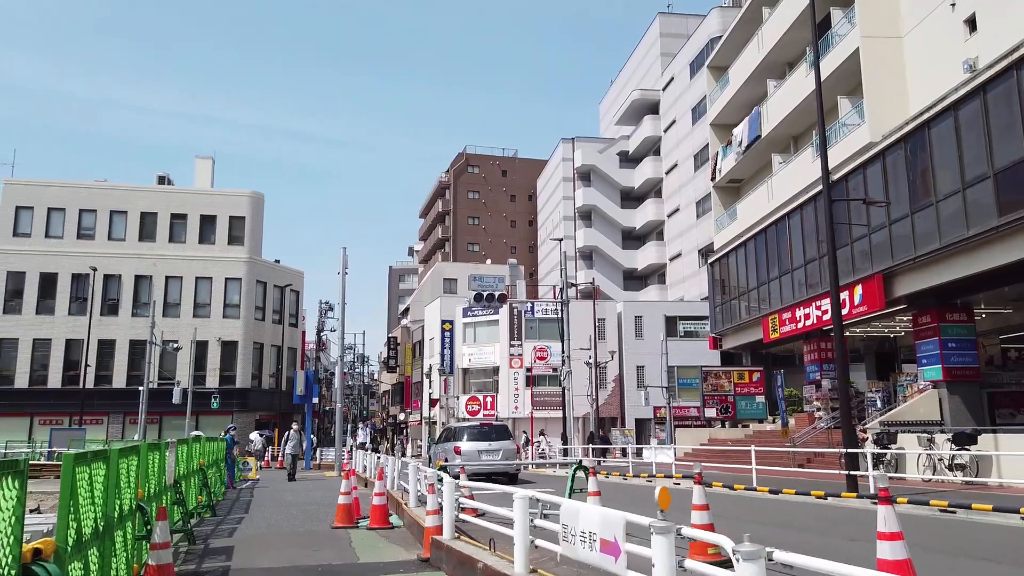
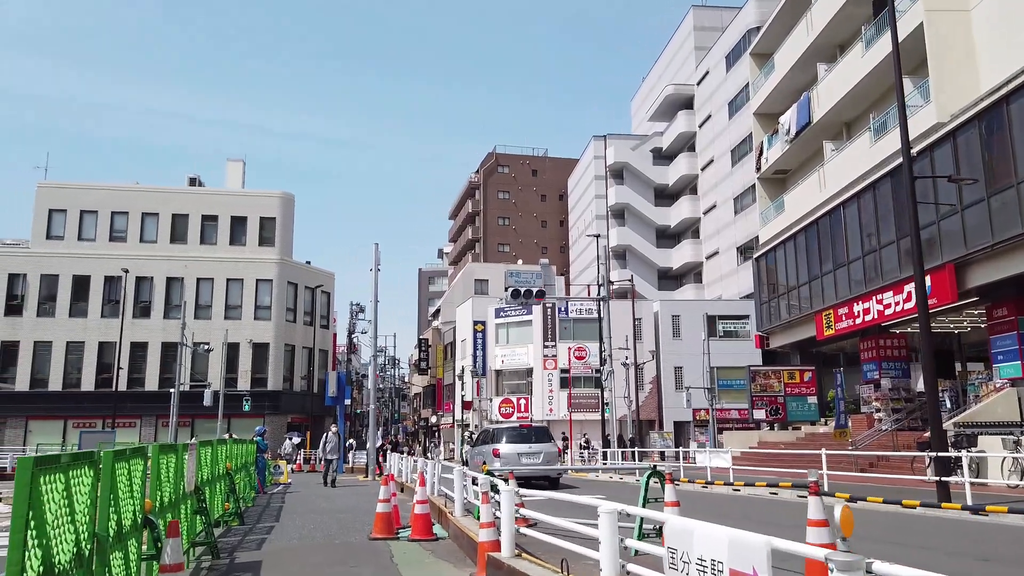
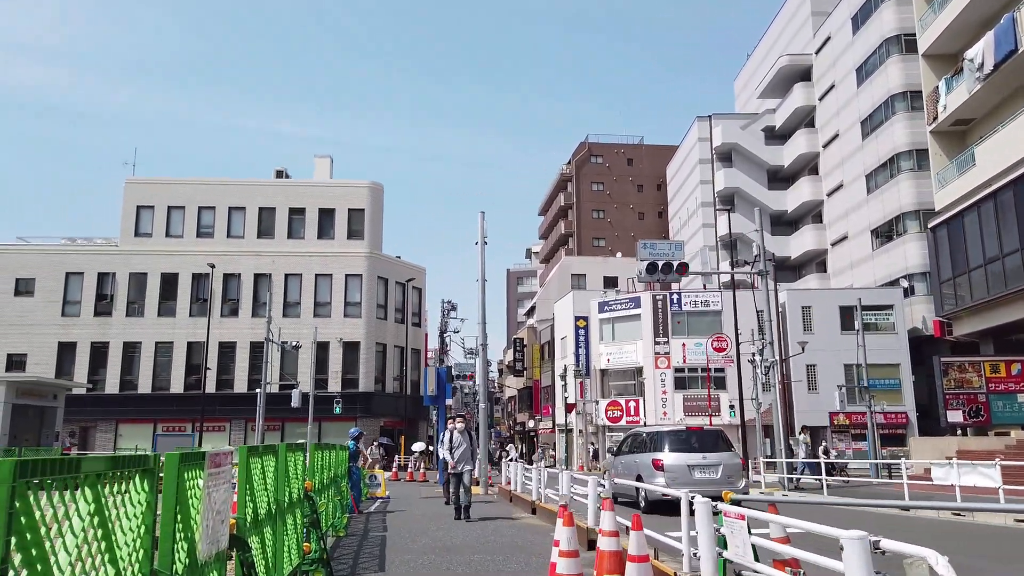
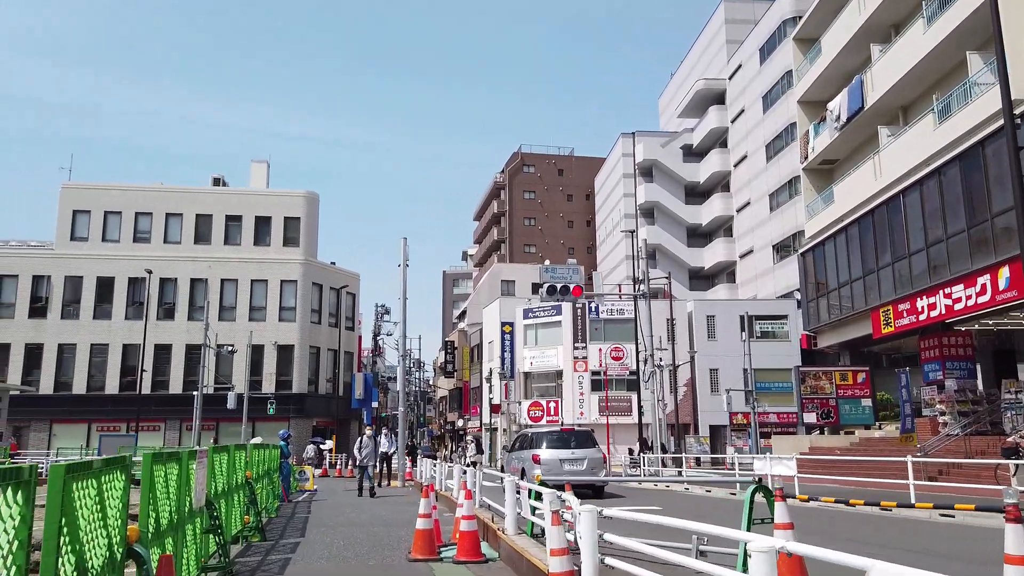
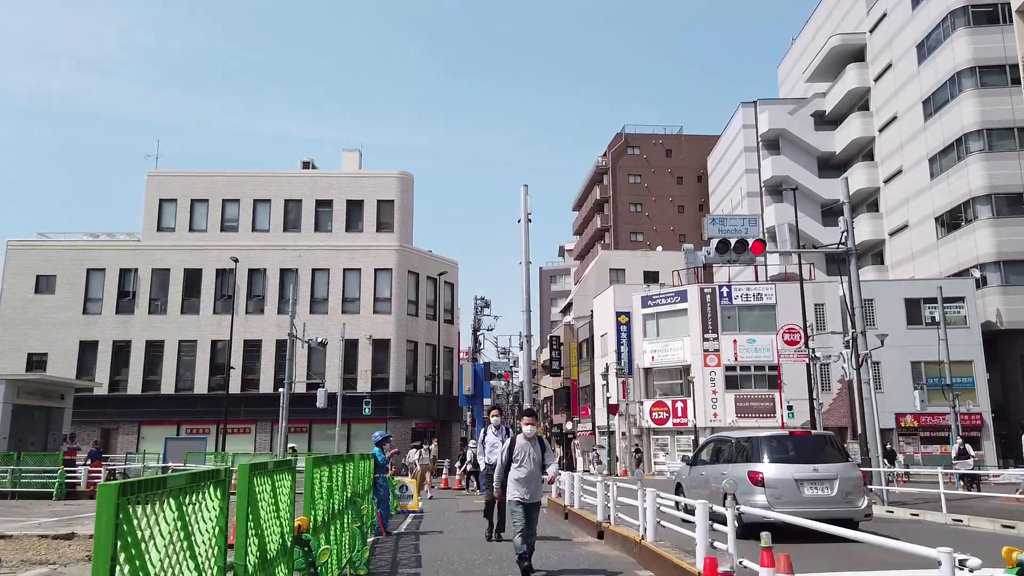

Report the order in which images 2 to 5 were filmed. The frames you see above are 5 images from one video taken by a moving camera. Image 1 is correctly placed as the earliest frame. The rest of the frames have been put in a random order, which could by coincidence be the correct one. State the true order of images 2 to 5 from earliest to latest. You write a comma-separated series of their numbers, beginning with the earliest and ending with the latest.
2, 4, 3, 5
